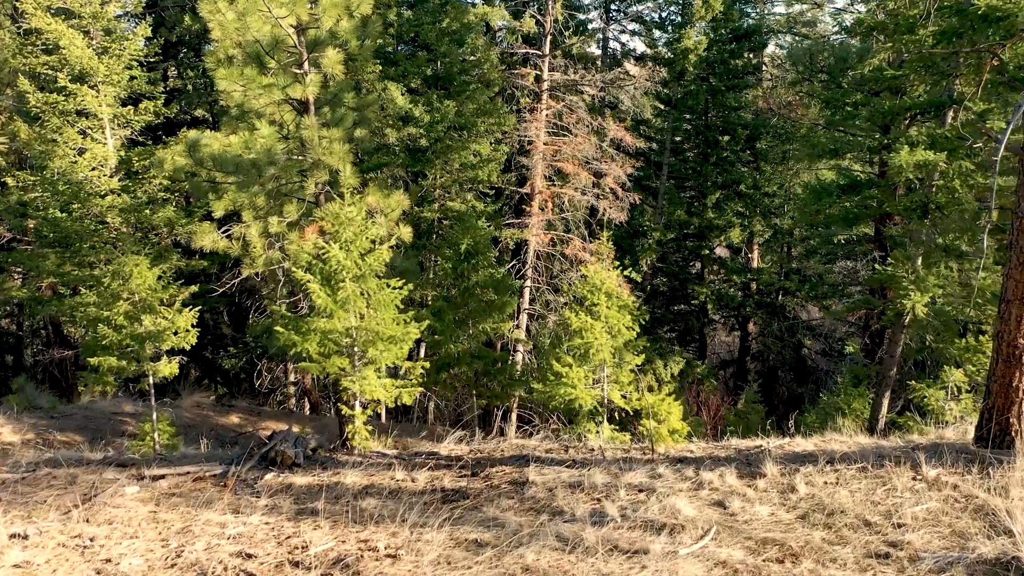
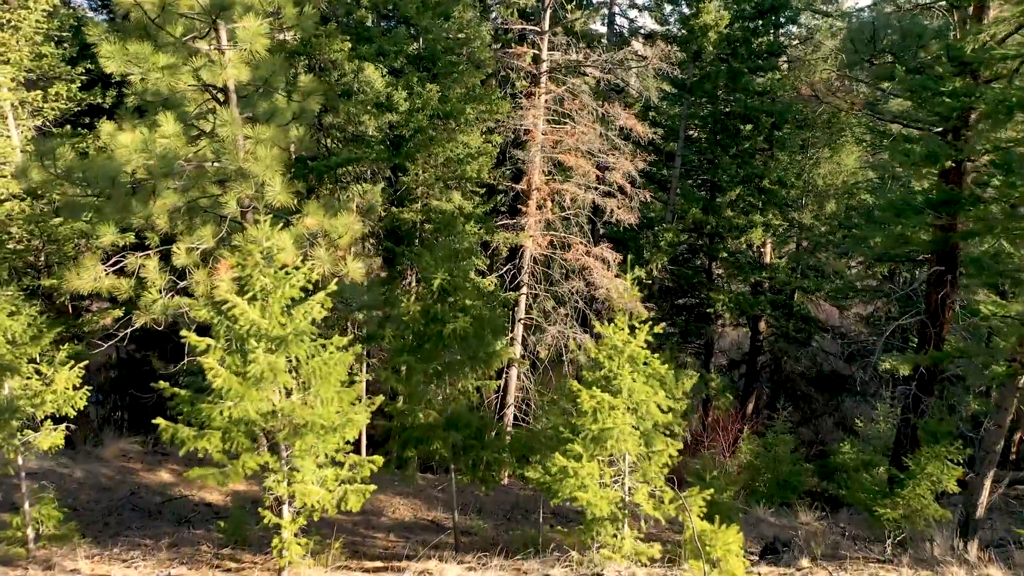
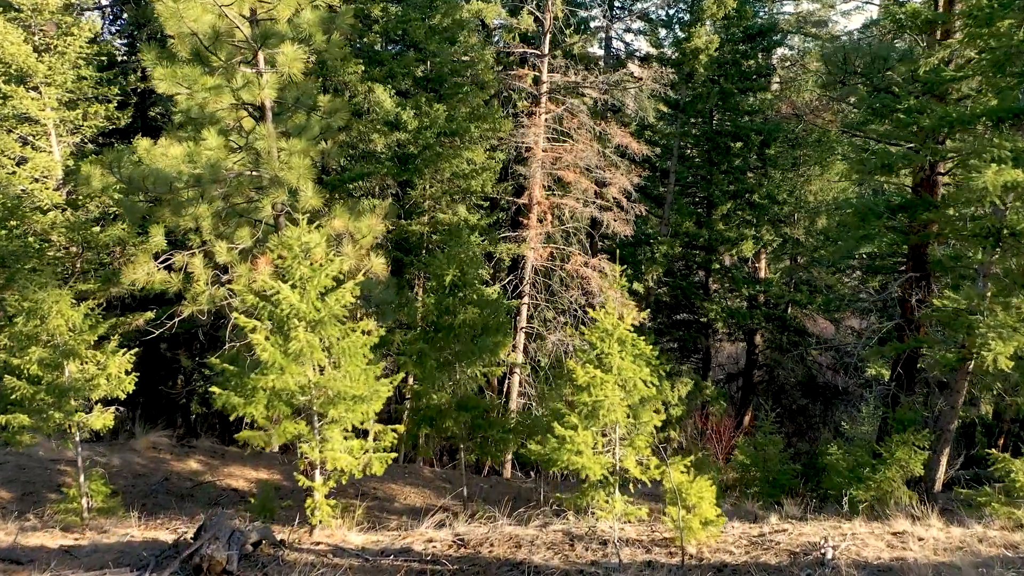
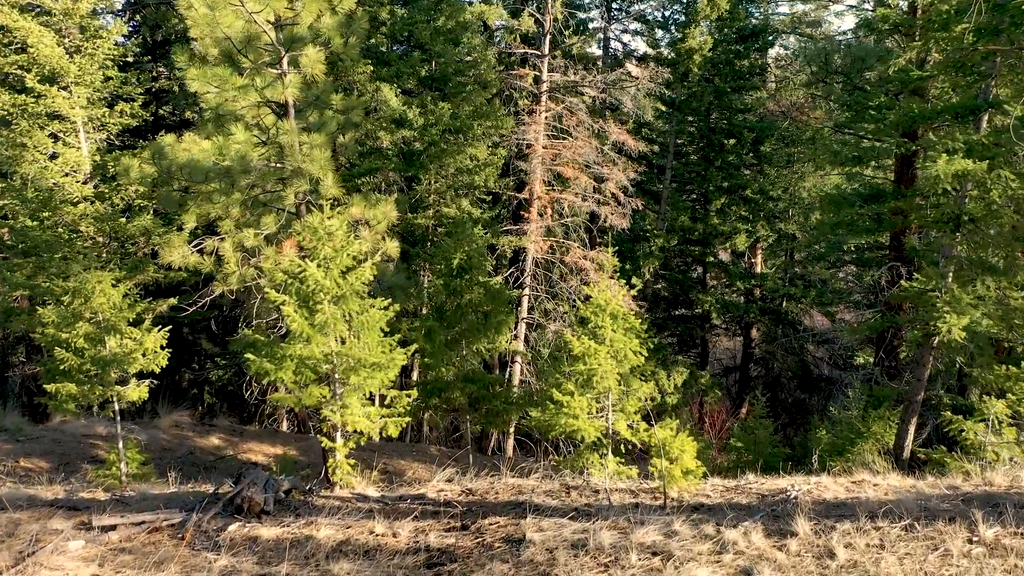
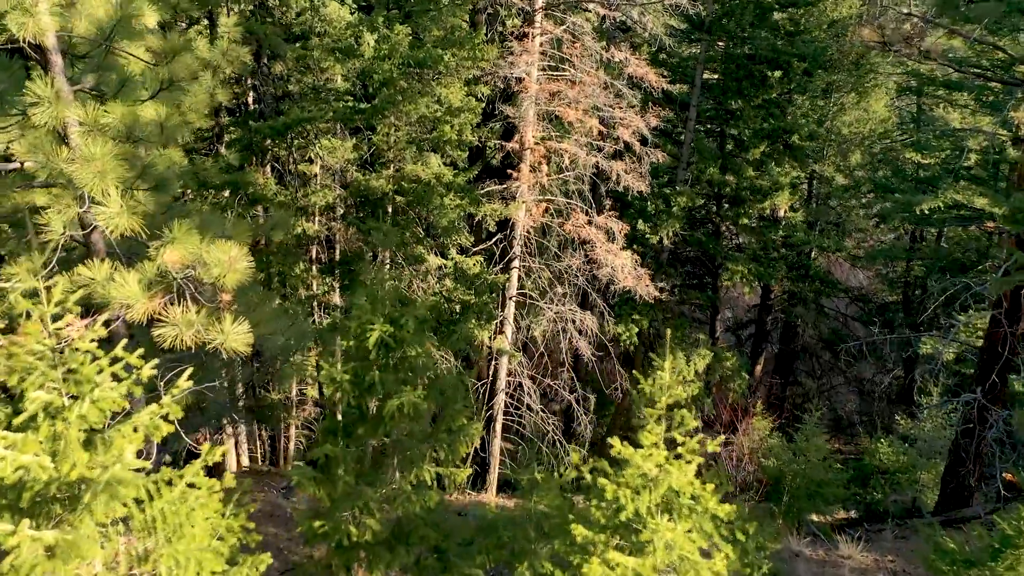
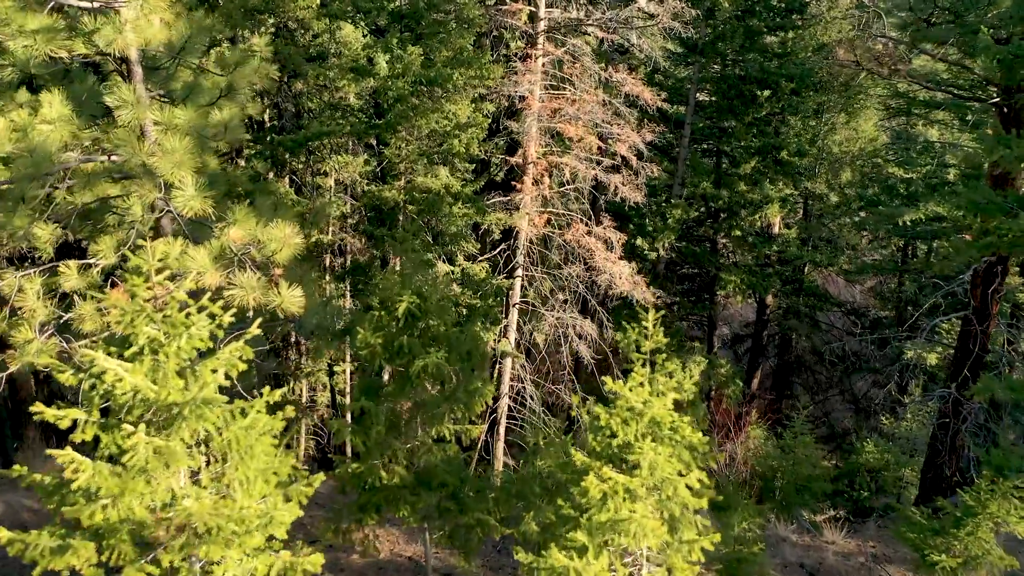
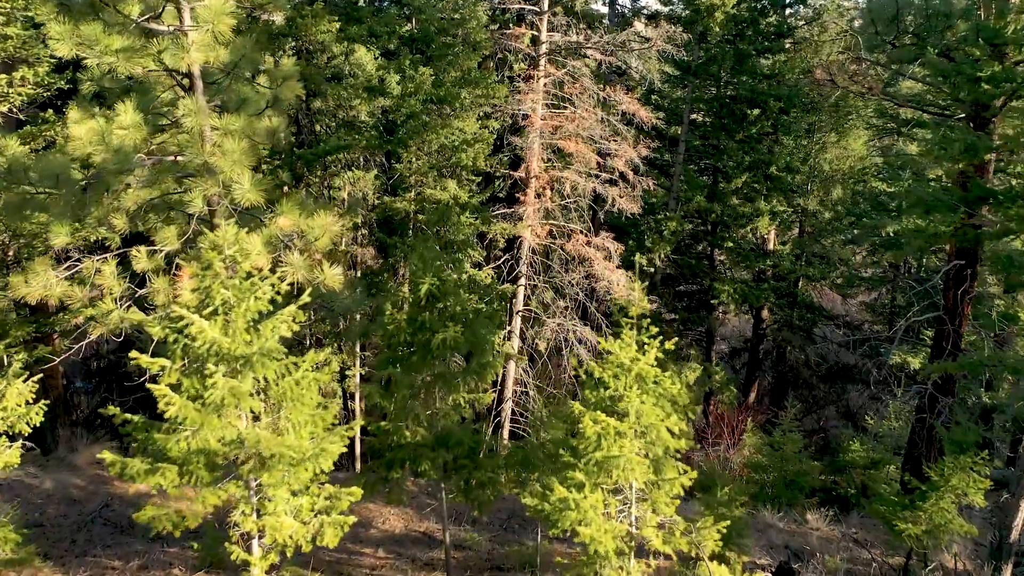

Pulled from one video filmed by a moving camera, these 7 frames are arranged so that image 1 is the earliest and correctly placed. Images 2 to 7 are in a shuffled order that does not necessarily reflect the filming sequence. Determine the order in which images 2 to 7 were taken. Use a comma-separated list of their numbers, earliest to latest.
4, 3, 2, 7, 6, 5
